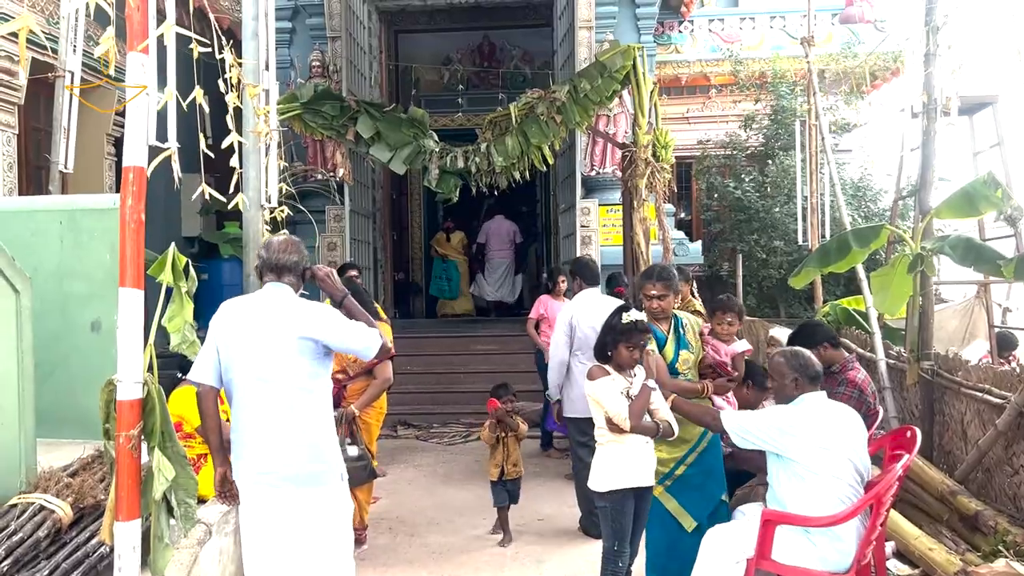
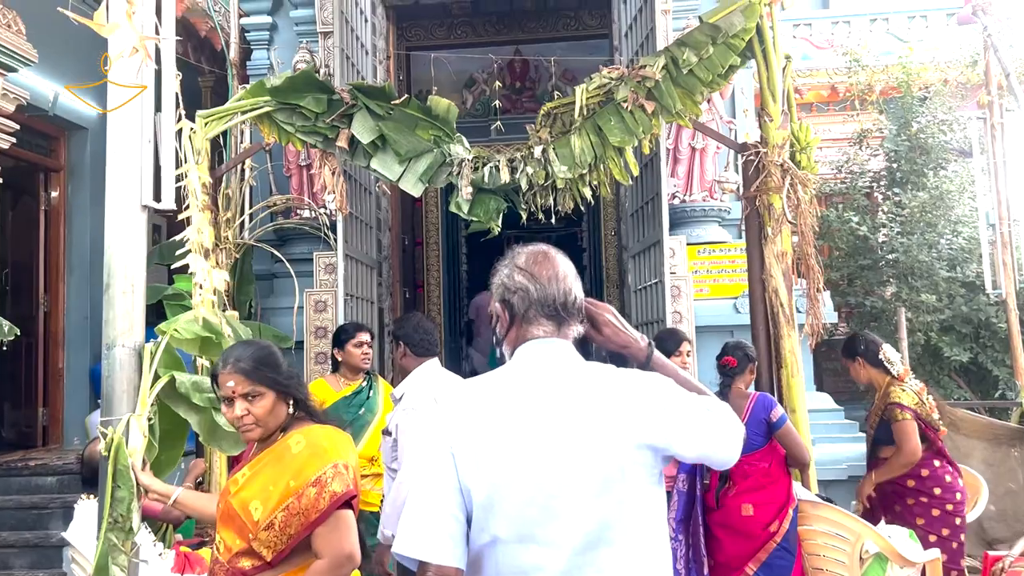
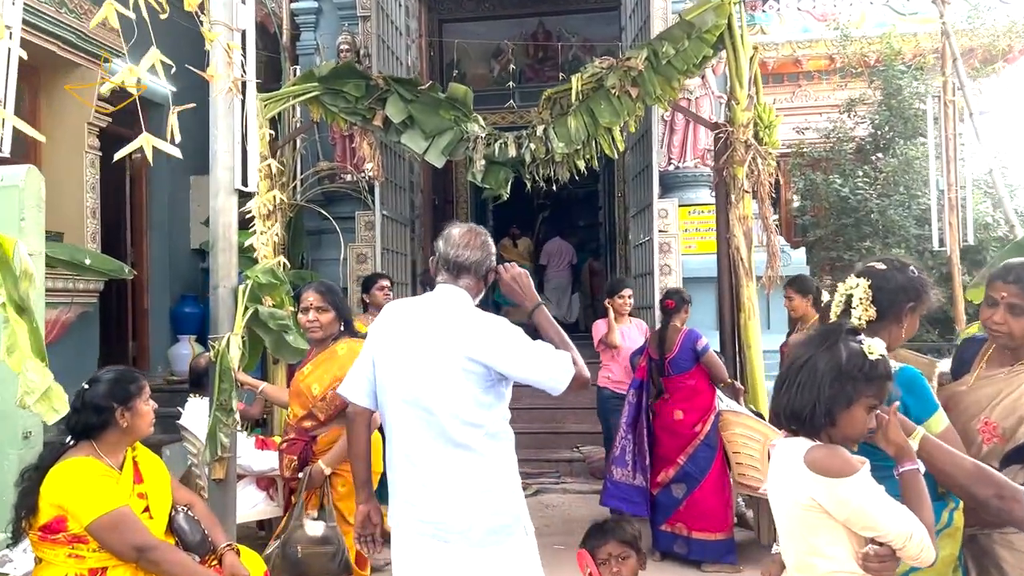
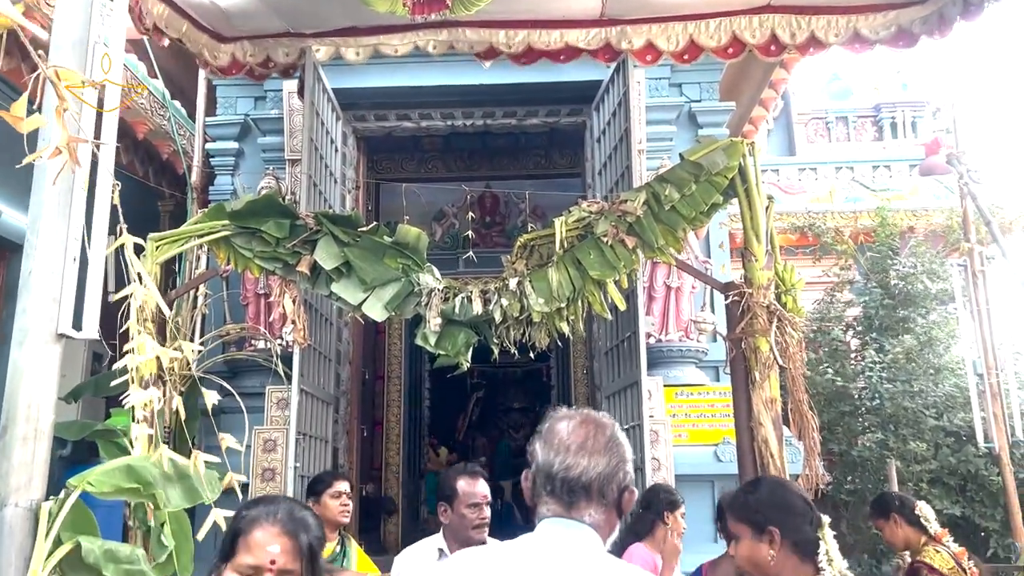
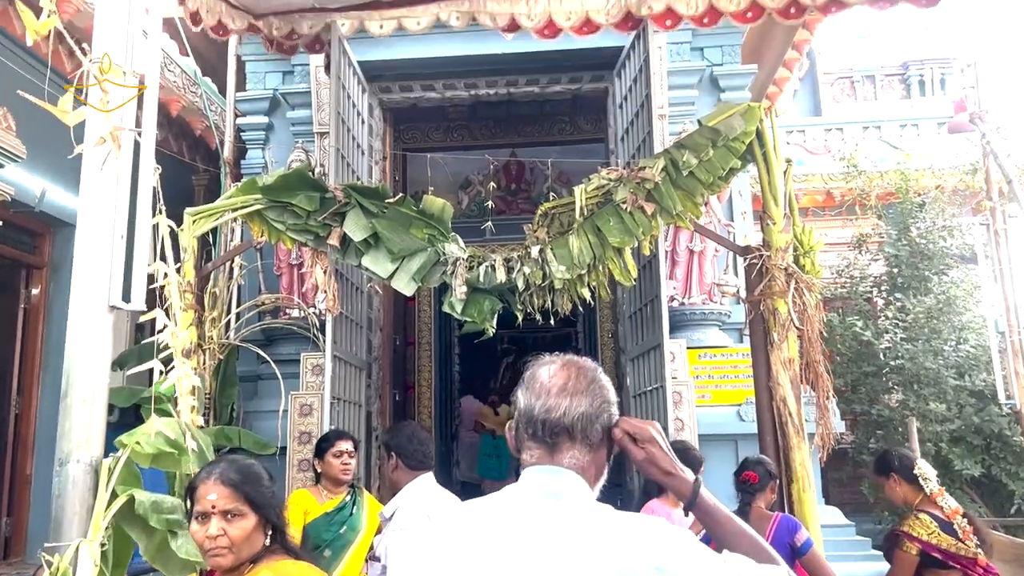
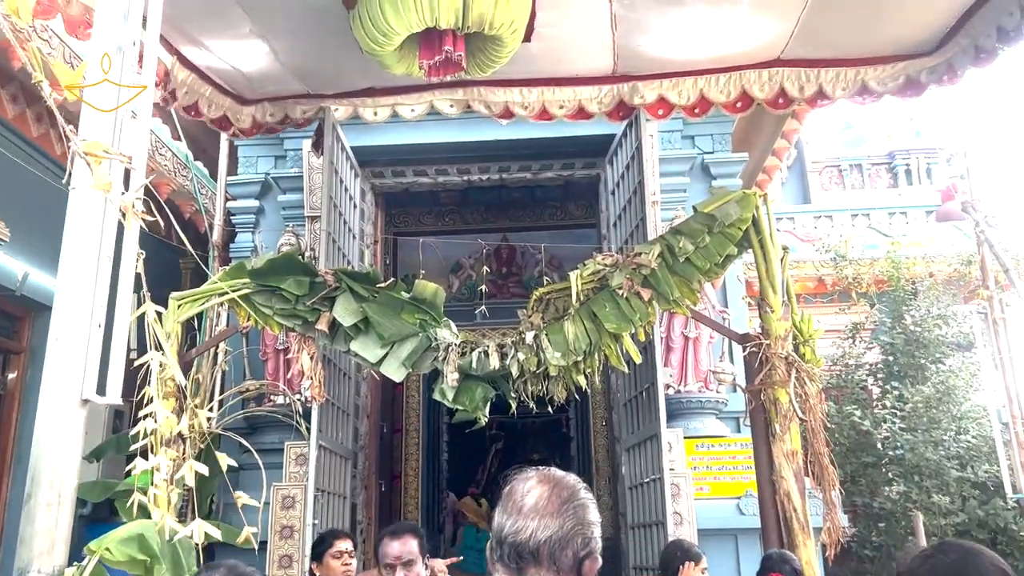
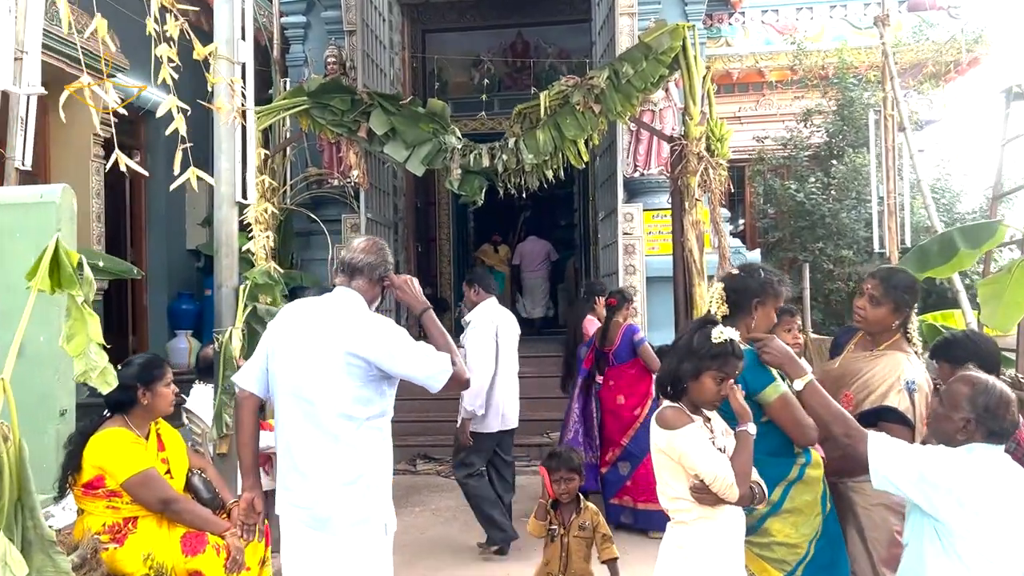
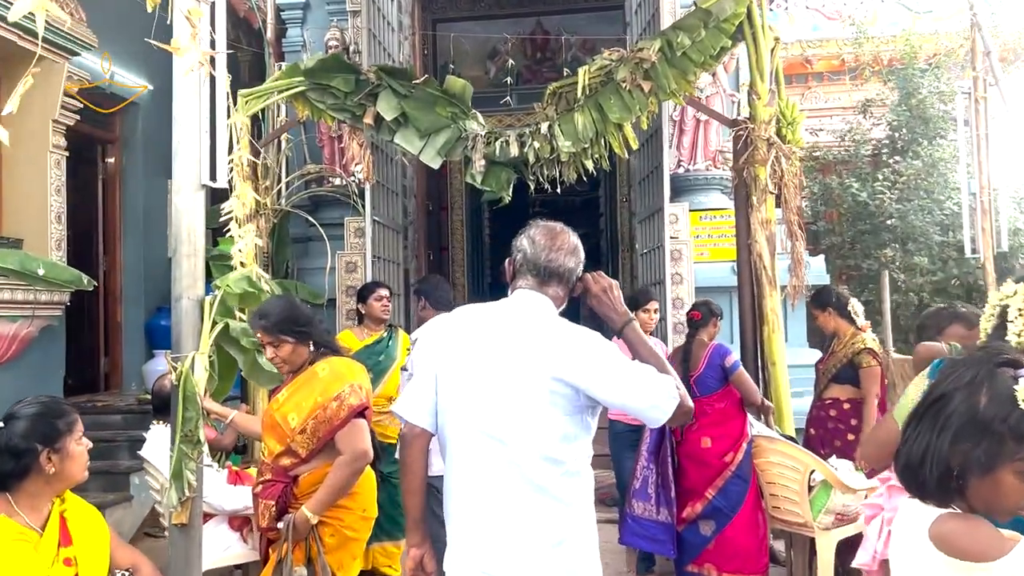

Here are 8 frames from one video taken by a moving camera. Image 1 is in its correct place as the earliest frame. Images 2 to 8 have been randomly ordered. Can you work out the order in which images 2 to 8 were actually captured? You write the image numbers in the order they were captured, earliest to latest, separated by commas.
7, 3, 8, 2, 5, 6, 4
